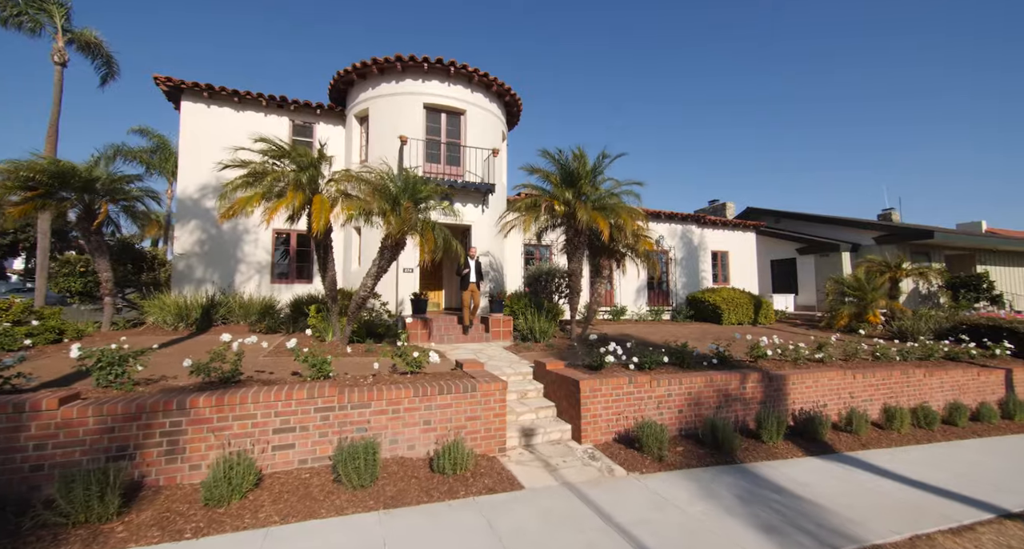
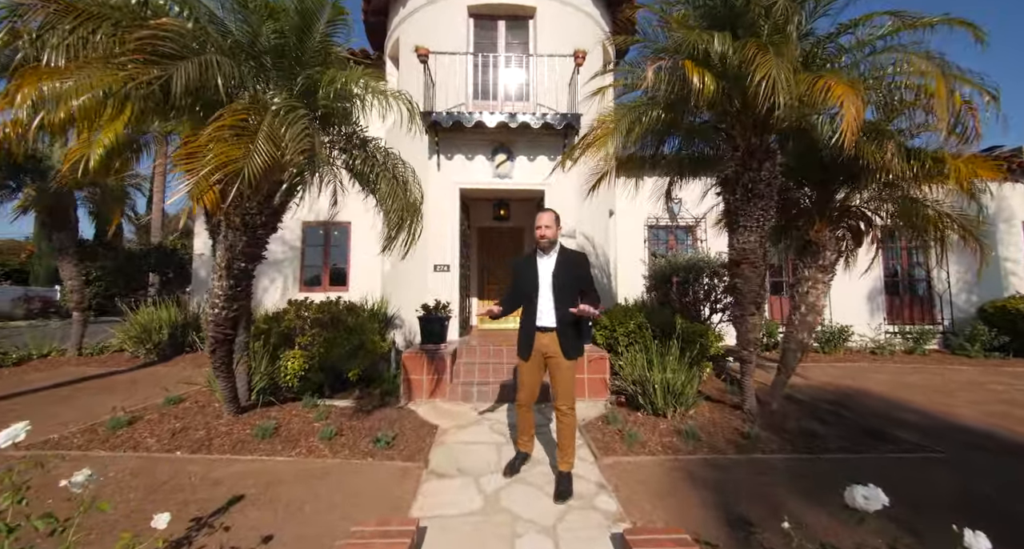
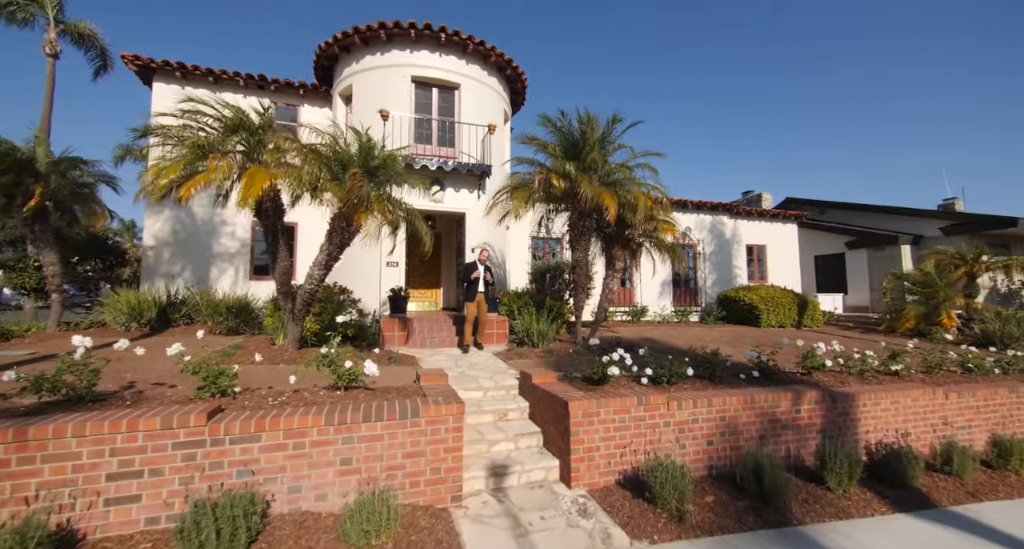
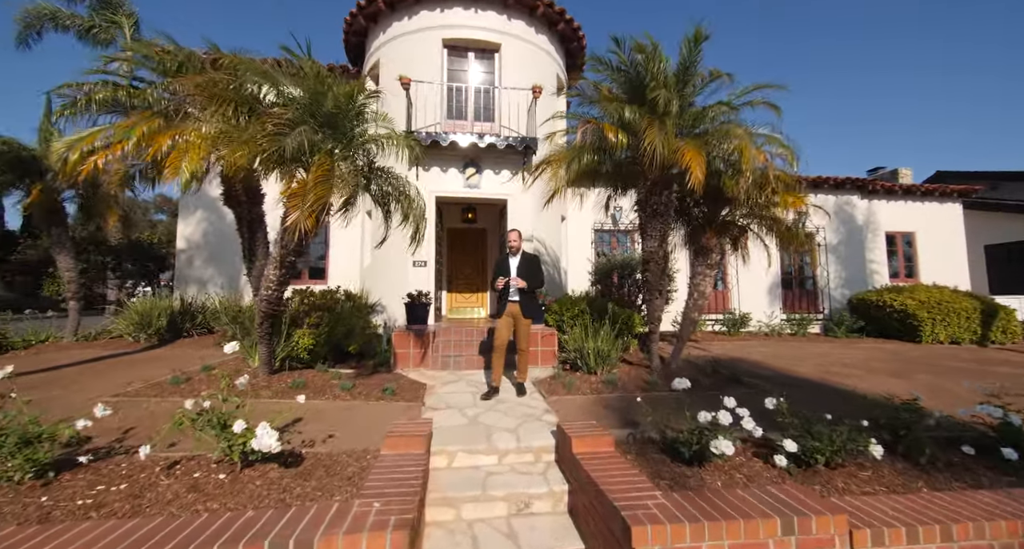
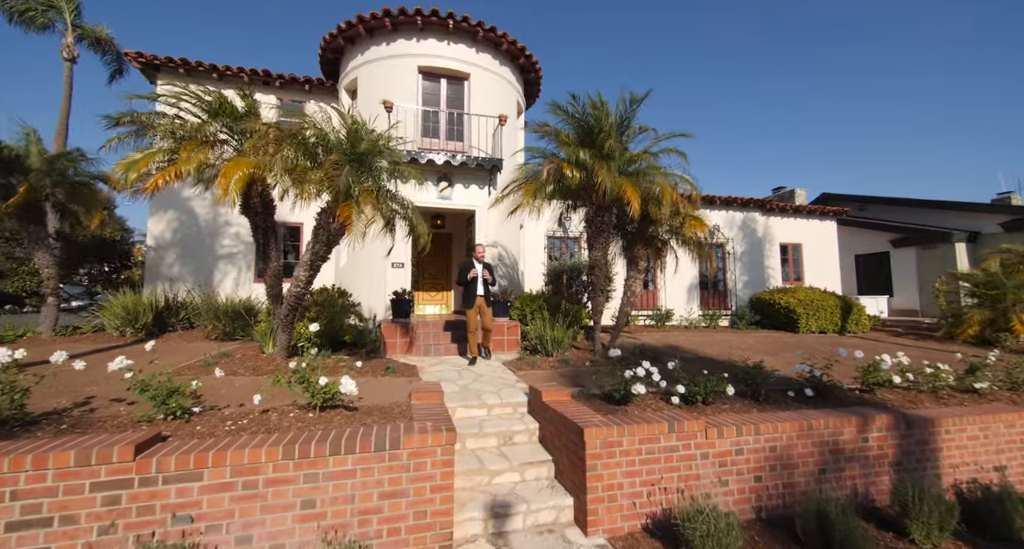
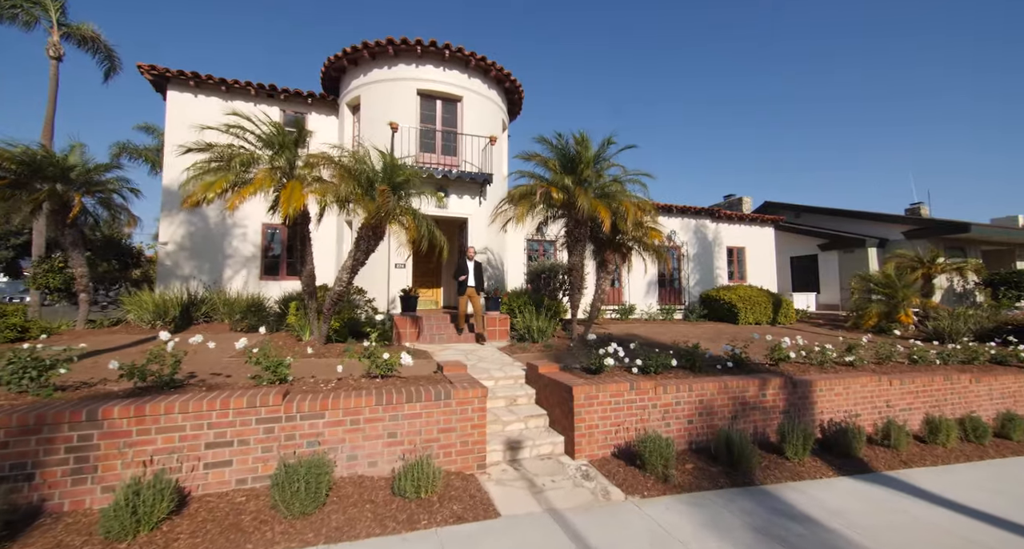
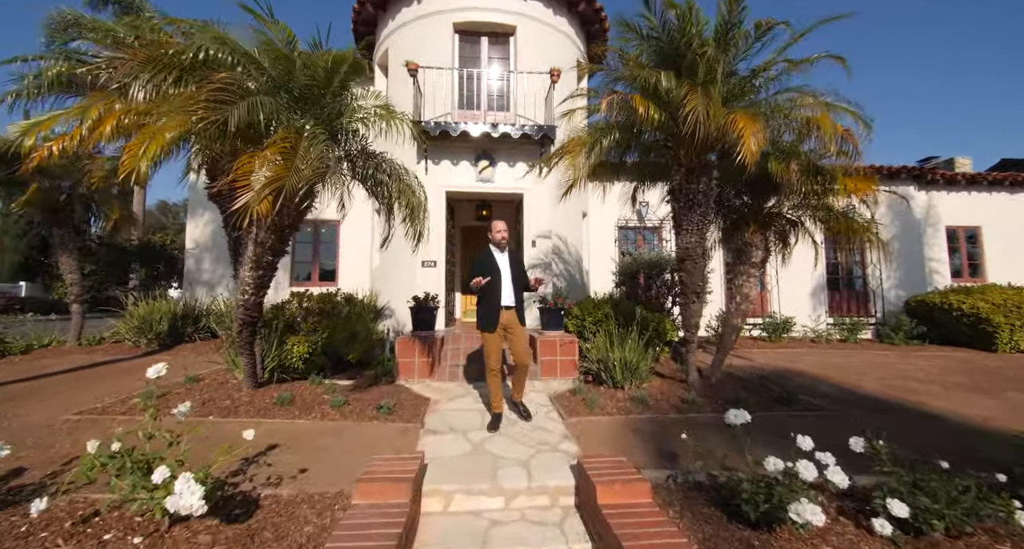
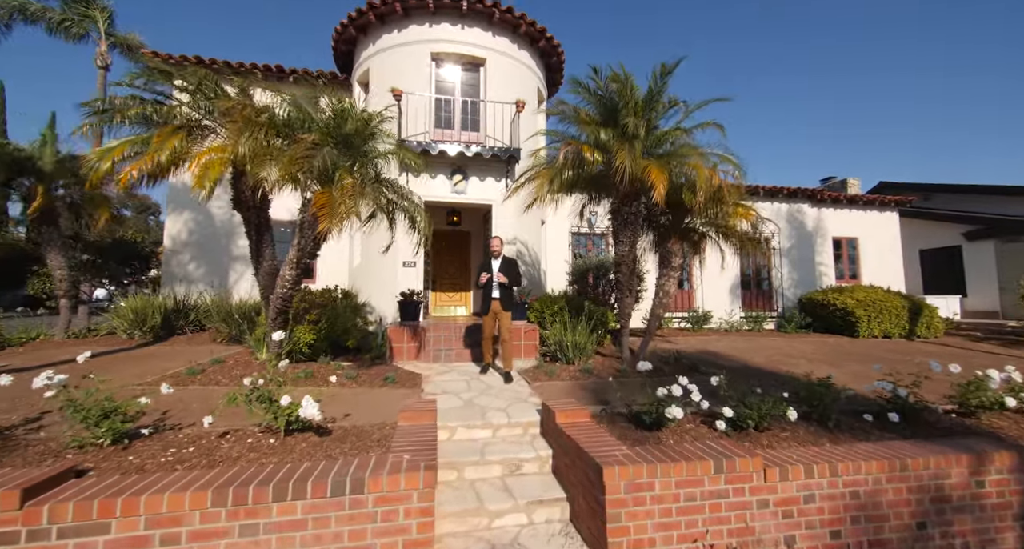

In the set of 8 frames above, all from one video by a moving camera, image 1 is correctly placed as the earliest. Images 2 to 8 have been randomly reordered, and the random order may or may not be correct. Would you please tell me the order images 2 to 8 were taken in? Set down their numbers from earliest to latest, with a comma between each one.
6, 3, 5, 8, 4, 7, 2
